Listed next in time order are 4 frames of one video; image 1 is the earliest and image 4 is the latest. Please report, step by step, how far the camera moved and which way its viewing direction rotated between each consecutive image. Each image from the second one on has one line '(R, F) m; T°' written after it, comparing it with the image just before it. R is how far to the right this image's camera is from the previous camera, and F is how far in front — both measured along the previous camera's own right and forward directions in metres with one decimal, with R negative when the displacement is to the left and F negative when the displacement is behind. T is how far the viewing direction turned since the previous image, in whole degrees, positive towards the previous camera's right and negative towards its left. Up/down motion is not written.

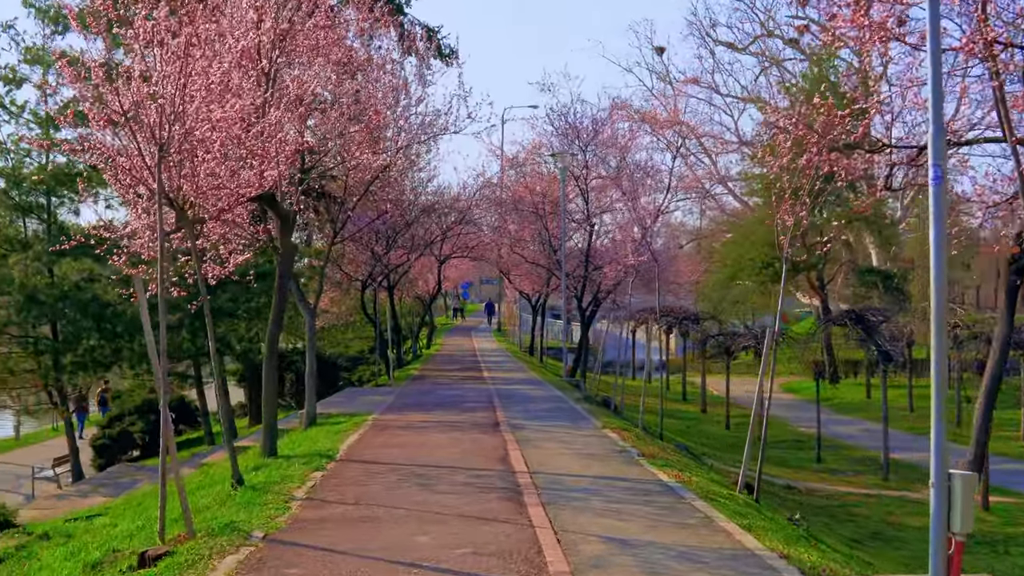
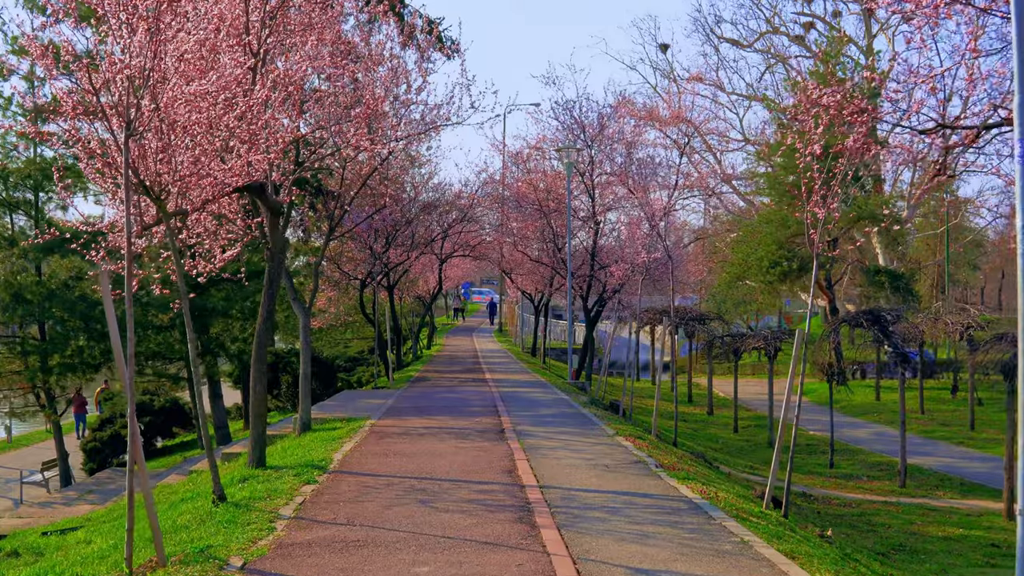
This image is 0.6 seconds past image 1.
(-0.1, +0.8) m; 0°
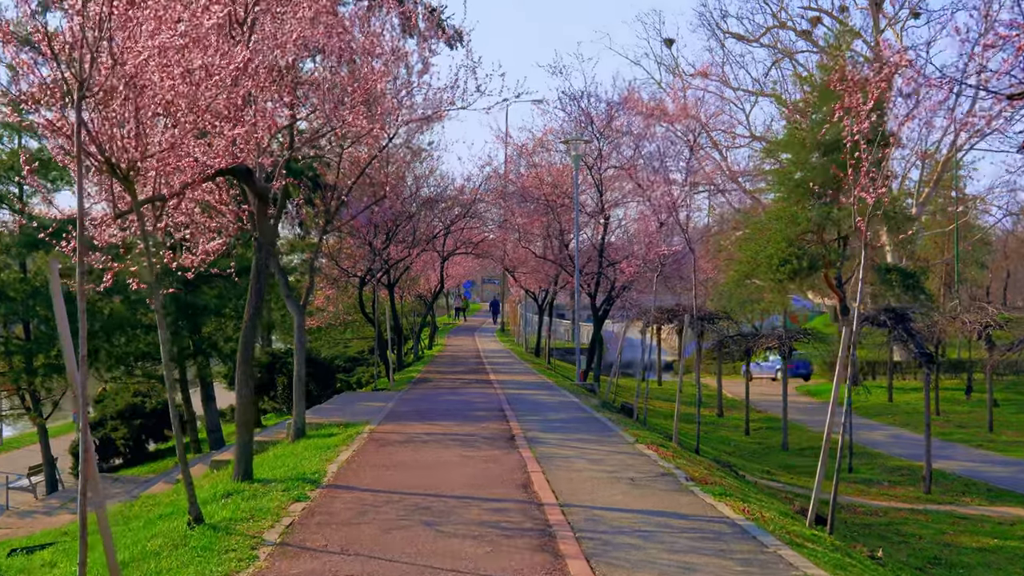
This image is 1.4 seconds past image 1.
(-0.1, +1.0) m; 0°
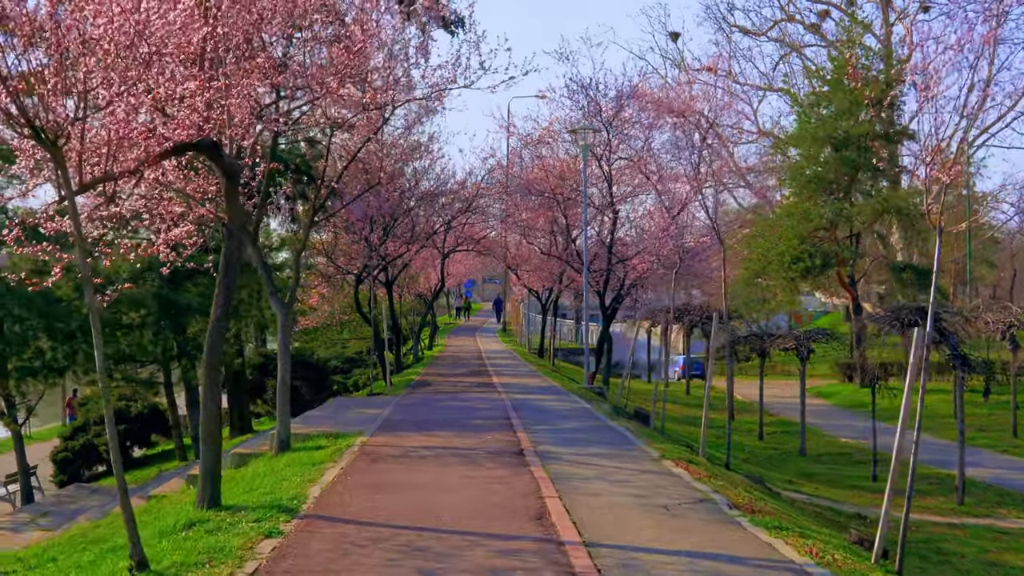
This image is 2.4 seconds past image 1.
(-0.1, +1.3) m; 0°
